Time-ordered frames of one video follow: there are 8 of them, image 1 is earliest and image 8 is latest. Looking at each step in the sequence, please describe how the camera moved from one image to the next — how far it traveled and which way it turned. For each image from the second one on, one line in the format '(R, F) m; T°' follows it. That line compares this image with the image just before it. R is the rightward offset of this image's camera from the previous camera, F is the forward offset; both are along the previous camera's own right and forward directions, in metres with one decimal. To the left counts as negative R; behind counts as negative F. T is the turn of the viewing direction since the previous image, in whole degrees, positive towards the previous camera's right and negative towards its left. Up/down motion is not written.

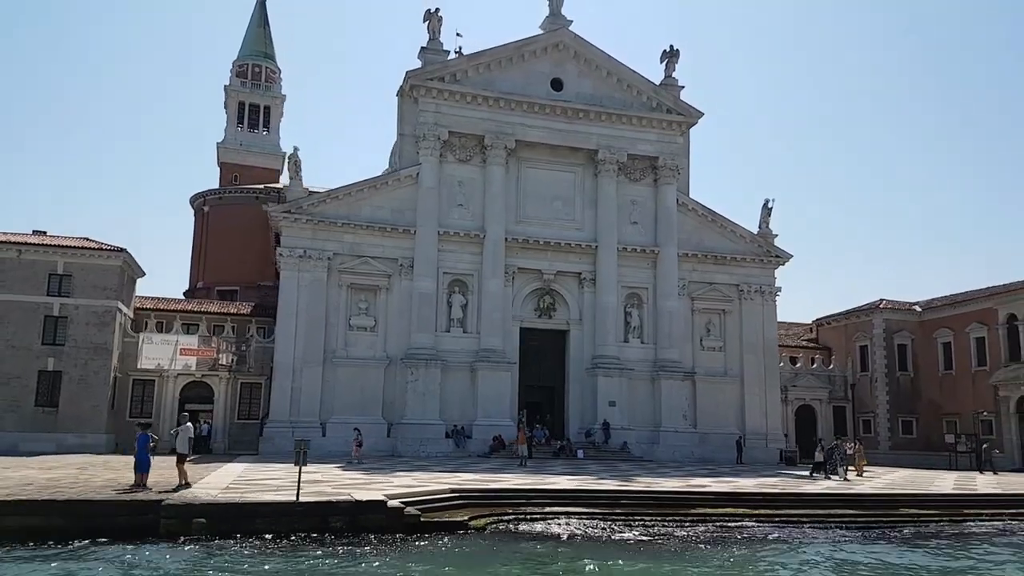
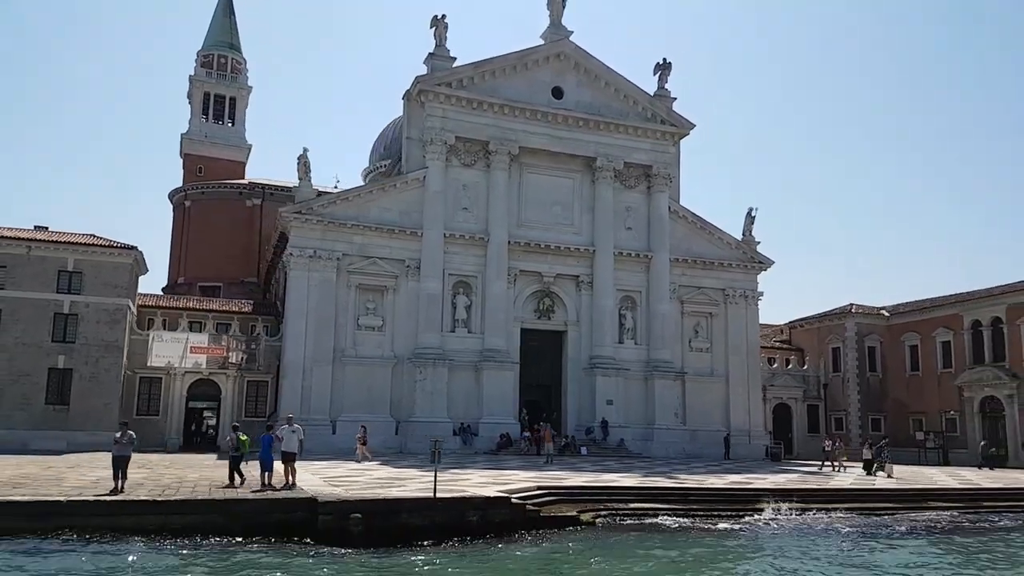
(-2.8, -0.9) m; +4°
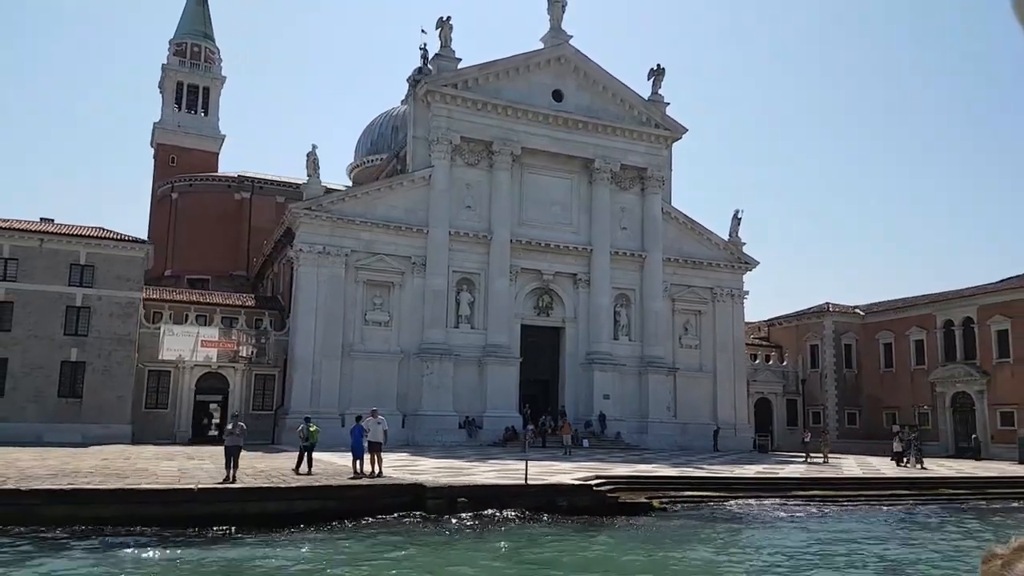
(-2.2, -0.9) m; +3°
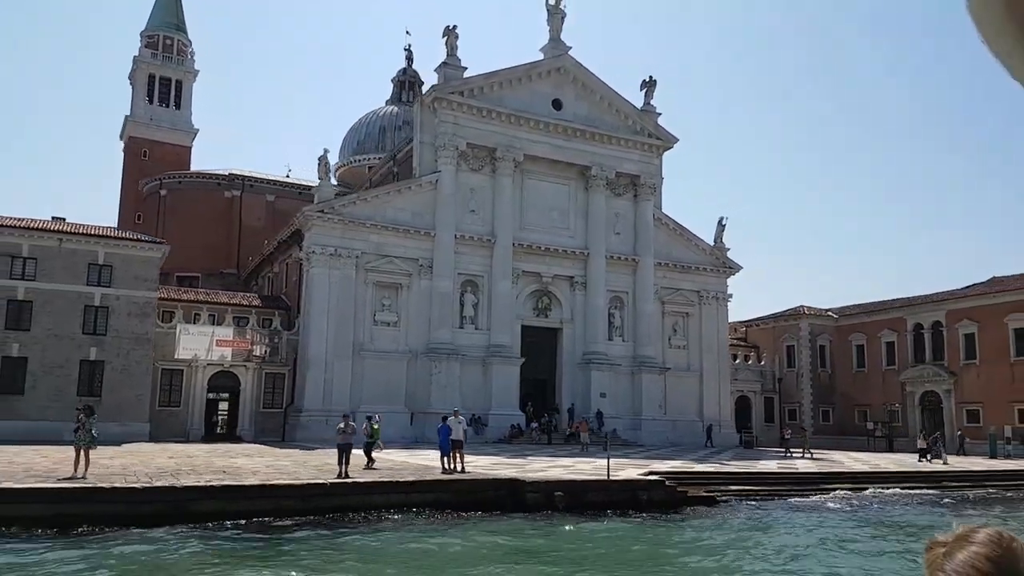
(-2.5, -1.2) m; +4°
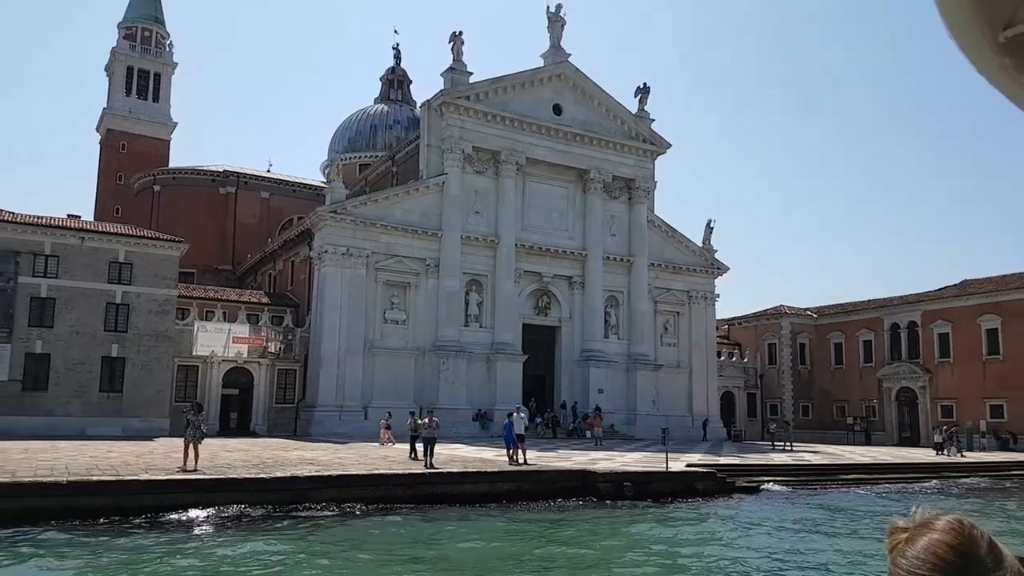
(-2.1, -1.2) m; +3°
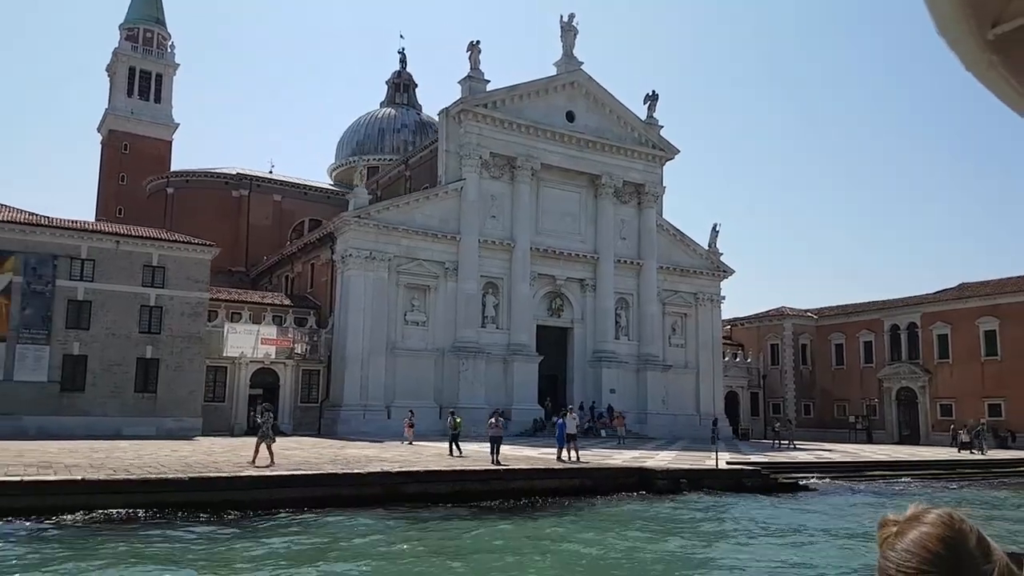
(-1.5, -1.1) m; +1°
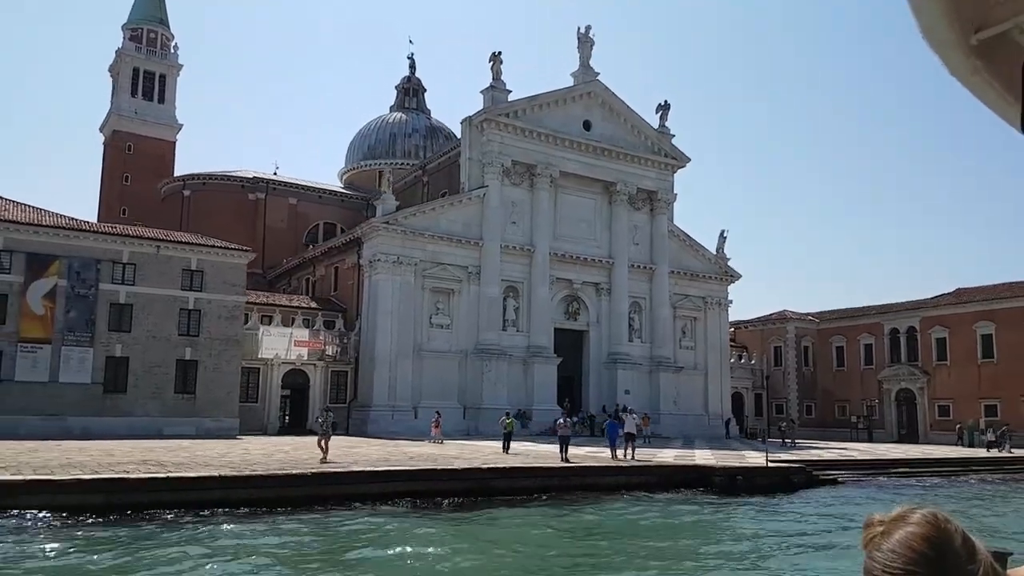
(-1.9, -1.1) m; +1°
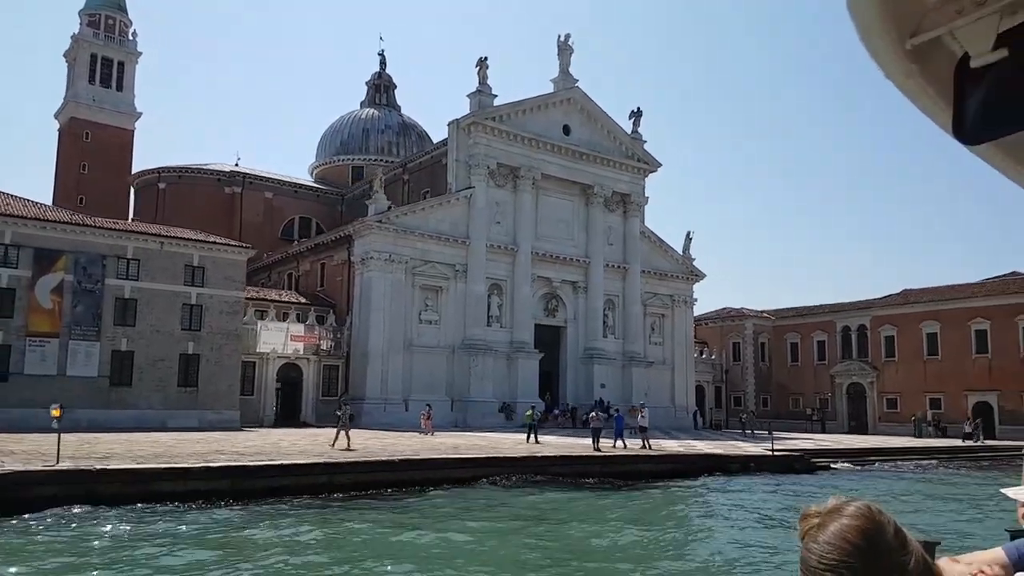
(-2.4, -1.5) m; +4°
